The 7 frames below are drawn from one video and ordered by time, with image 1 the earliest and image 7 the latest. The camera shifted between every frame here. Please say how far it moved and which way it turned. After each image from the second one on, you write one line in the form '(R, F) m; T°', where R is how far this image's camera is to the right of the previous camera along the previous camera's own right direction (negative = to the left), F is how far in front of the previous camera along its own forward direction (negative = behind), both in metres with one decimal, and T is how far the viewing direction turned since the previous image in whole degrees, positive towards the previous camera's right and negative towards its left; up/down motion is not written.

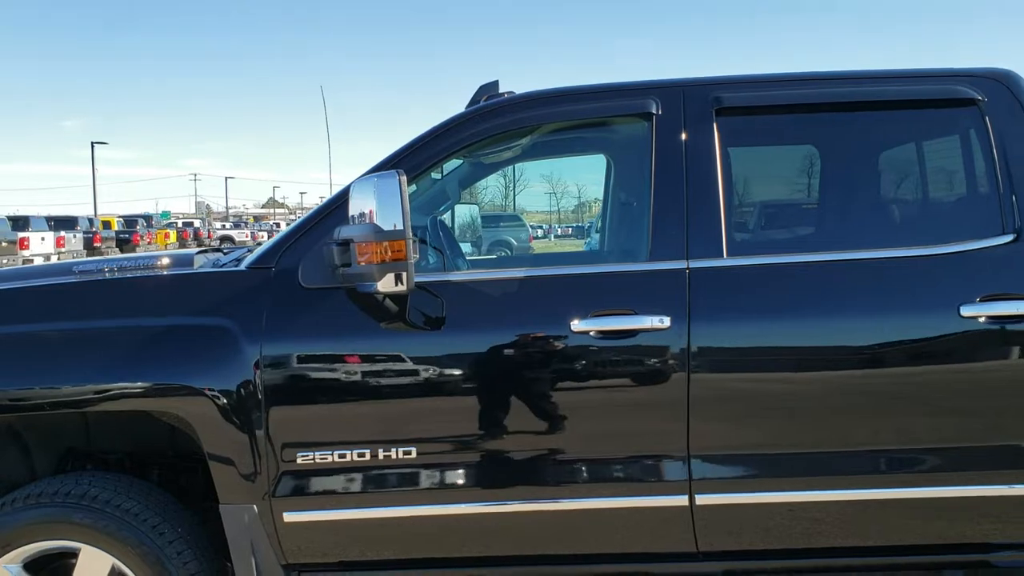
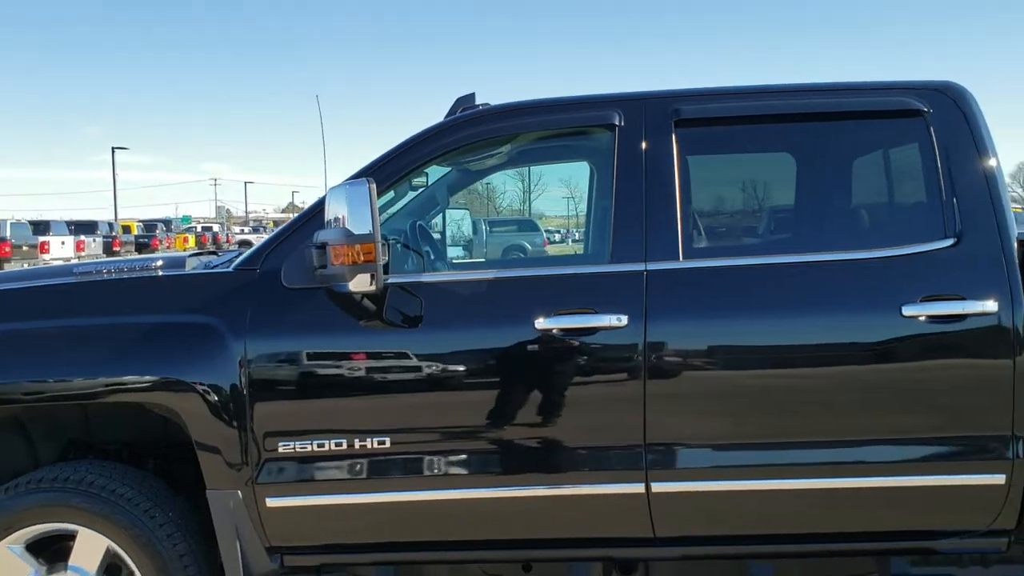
(+0.2, -0.1) m; -1°
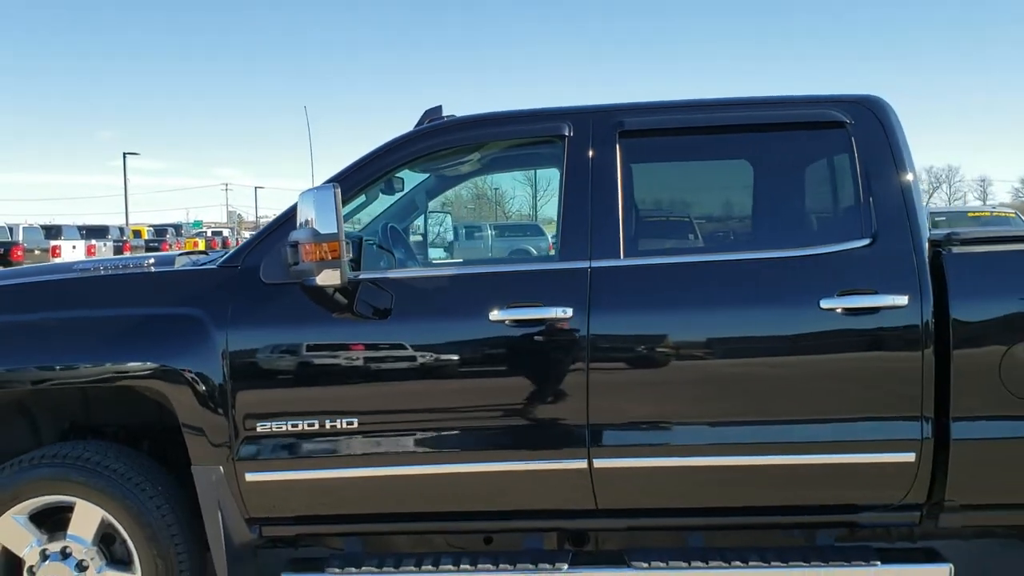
(+0.2, -0.2) m; -1°
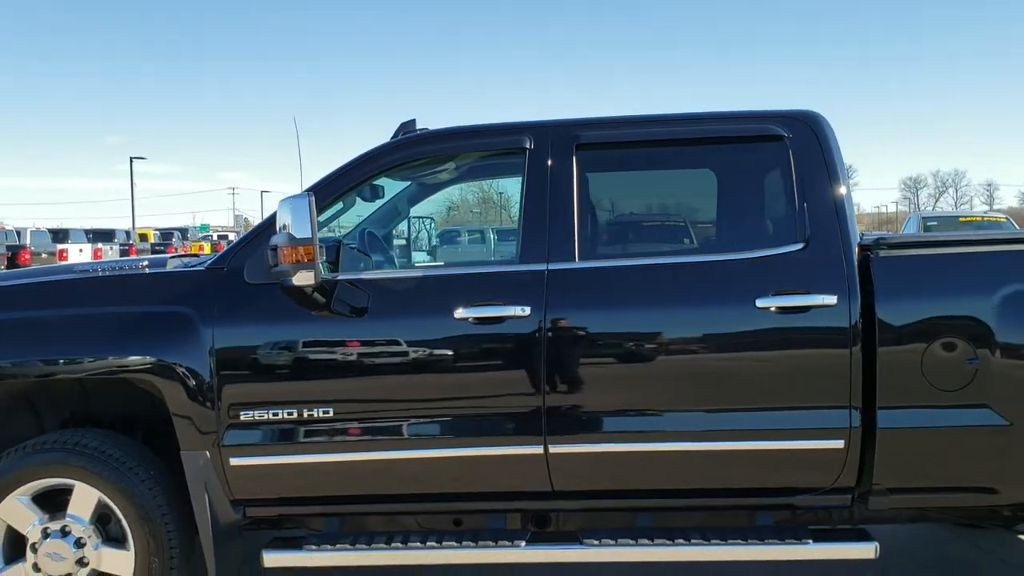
(+0.2, -0.2) m; 0°
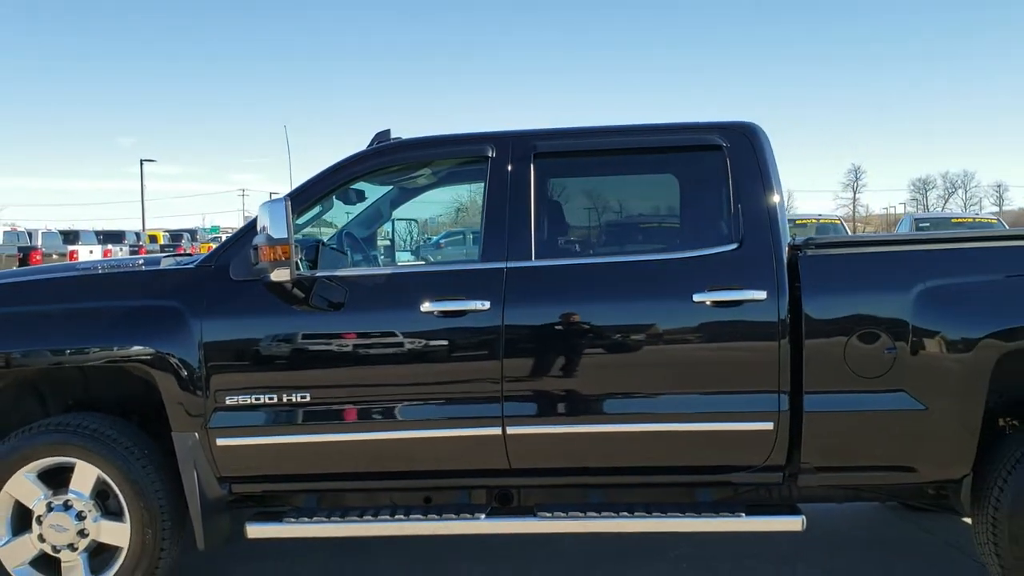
(+0.2, -0.3) m; -1°
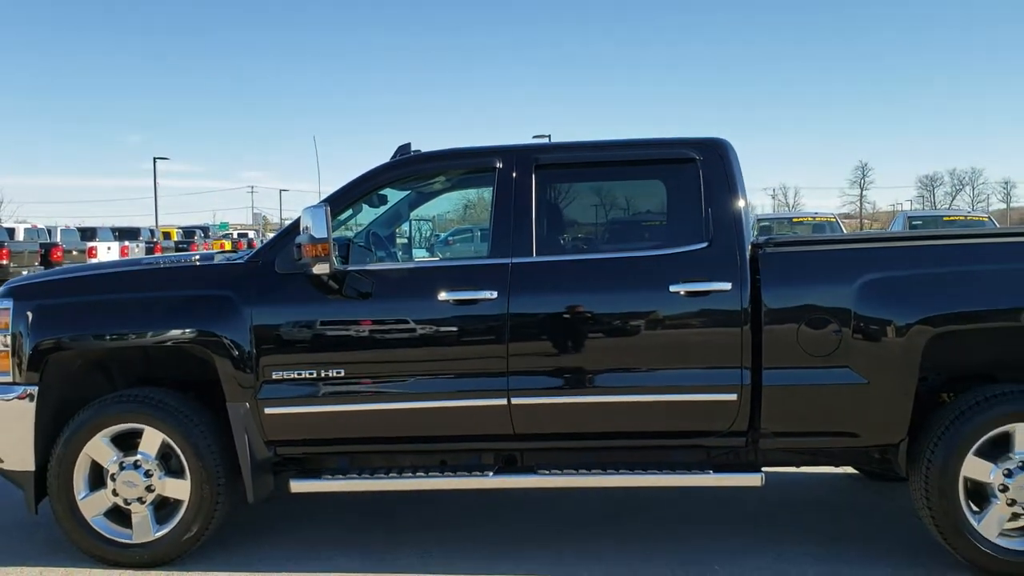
(0.0, -0.5) m; -1°
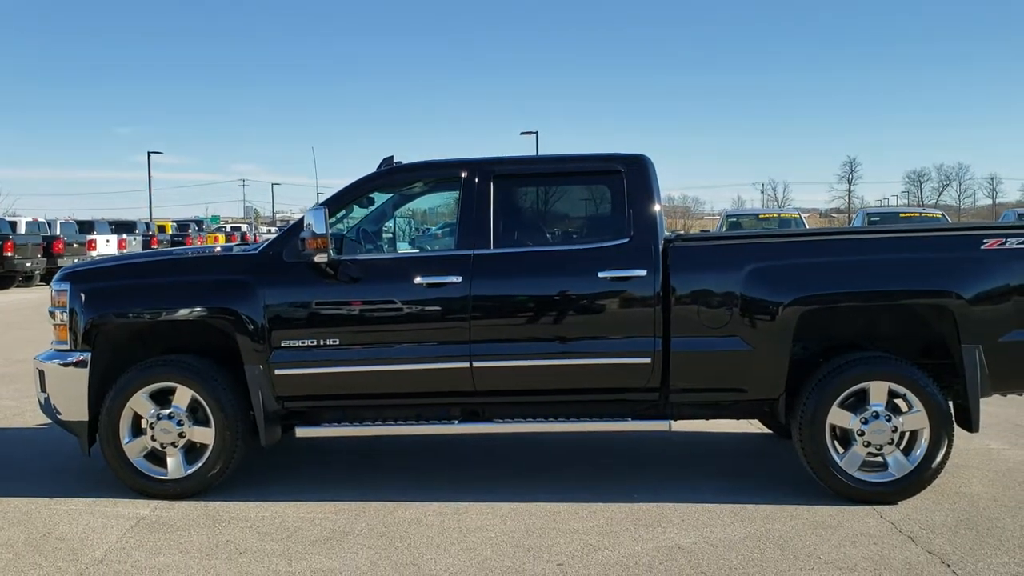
(+0.2, -0.9) m; +1°
